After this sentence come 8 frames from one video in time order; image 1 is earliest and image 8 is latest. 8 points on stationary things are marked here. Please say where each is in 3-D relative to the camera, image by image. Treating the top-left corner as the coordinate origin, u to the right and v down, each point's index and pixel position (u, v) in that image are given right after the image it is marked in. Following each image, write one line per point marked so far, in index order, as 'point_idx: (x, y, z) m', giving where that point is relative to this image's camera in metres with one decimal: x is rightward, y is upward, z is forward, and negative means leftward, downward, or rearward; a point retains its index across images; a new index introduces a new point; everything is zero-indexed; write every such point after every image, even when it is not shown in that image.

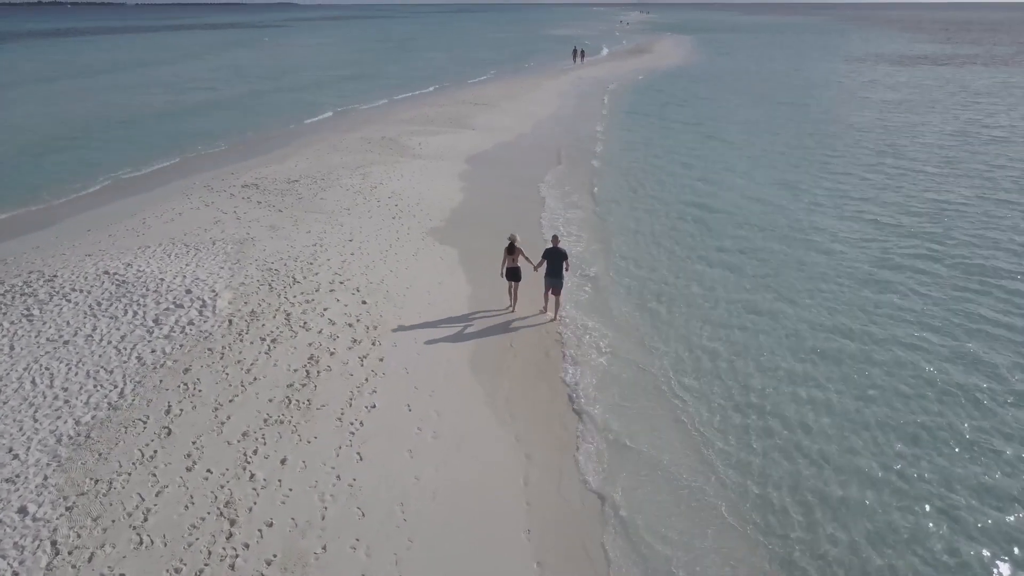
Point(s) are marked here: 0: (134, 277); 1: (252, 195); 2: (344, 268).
0: (-5.1, +0.1, +10.9) m
1: (-5.3, +1.9, +16.4) m
2: (-2.5, +0.3, +12.1) m
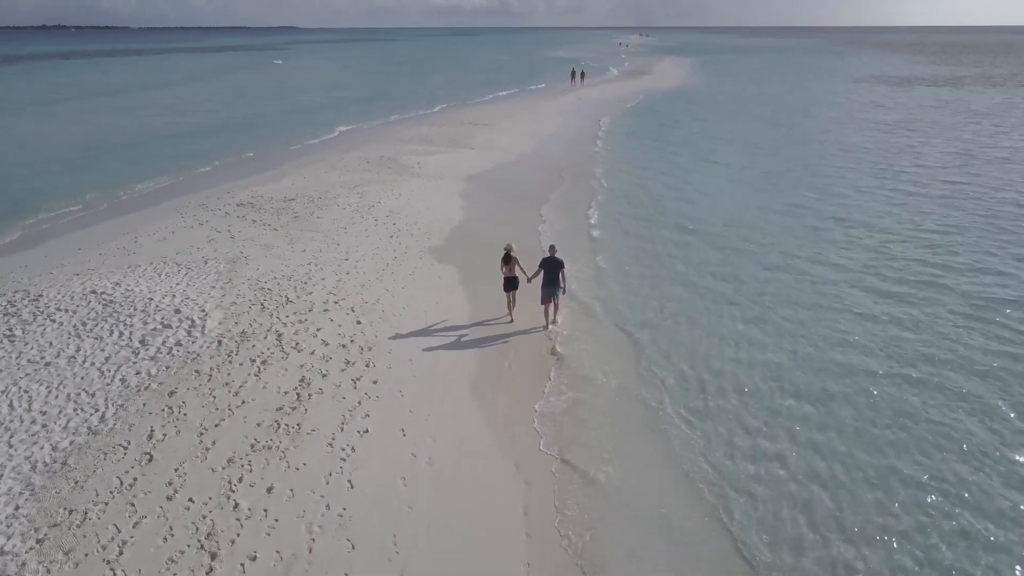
0: (-5.2, -0.1, +10.6) m
1: (-5.3, +1.5, +16.2) m
2: (-2.6, 0.0, +11.8) m
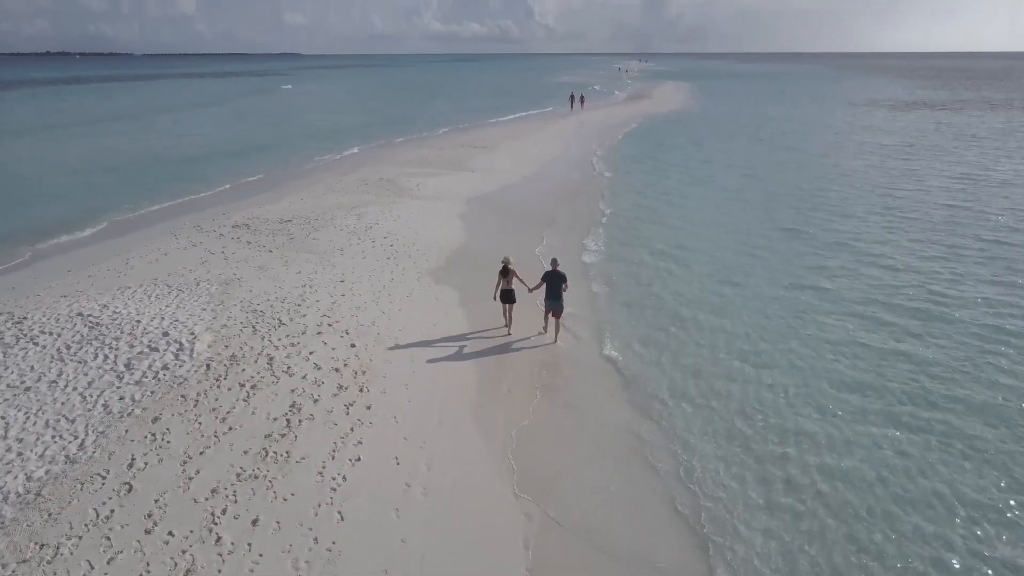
0: (-5.2, -0.4, +10.3) m
1: (-5.3, +1.1, +15.9) m
2: (-2.6, -0.3, +11.5) m
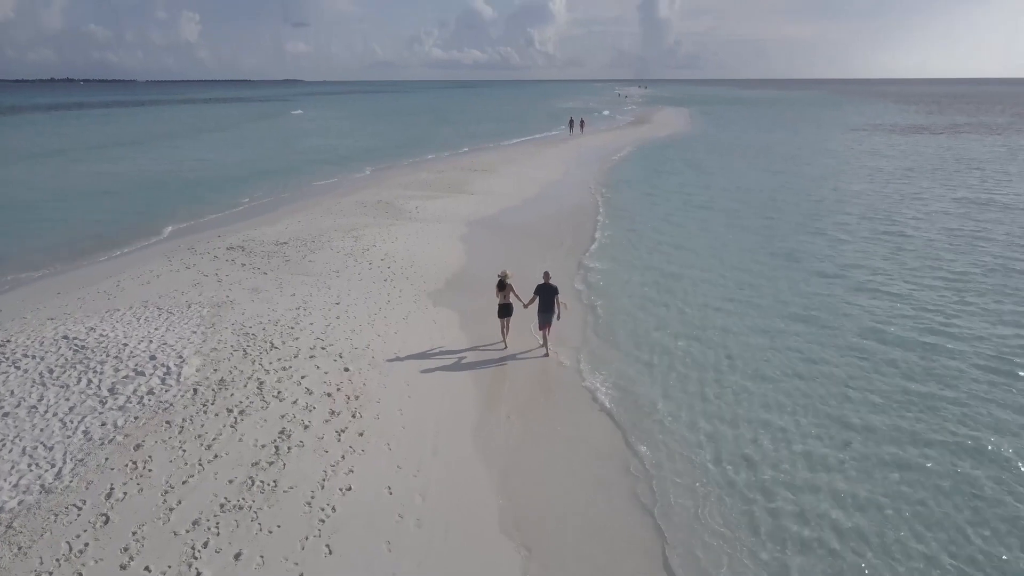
0: (-5.2, -0.7, +10.0) m
1: (-5.4, +0.6, +15.6) m
2: (-2.6, -0.6, +11.2) m
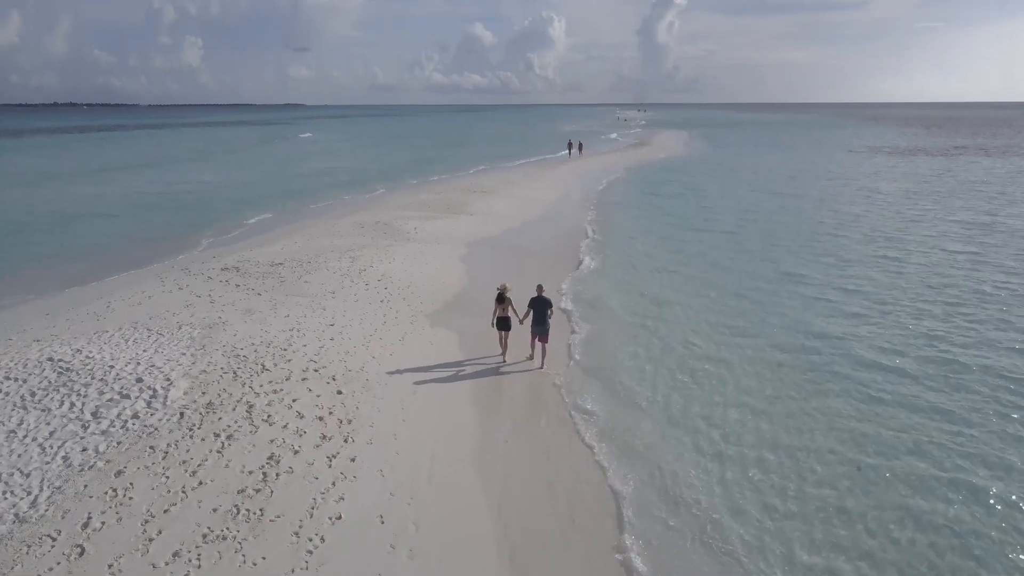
0: (-5.2, -0.9, +9.7) m
1: (-5.4, +0.2, +15.3) m
2: (-2.6, -0.9, +10.9) m
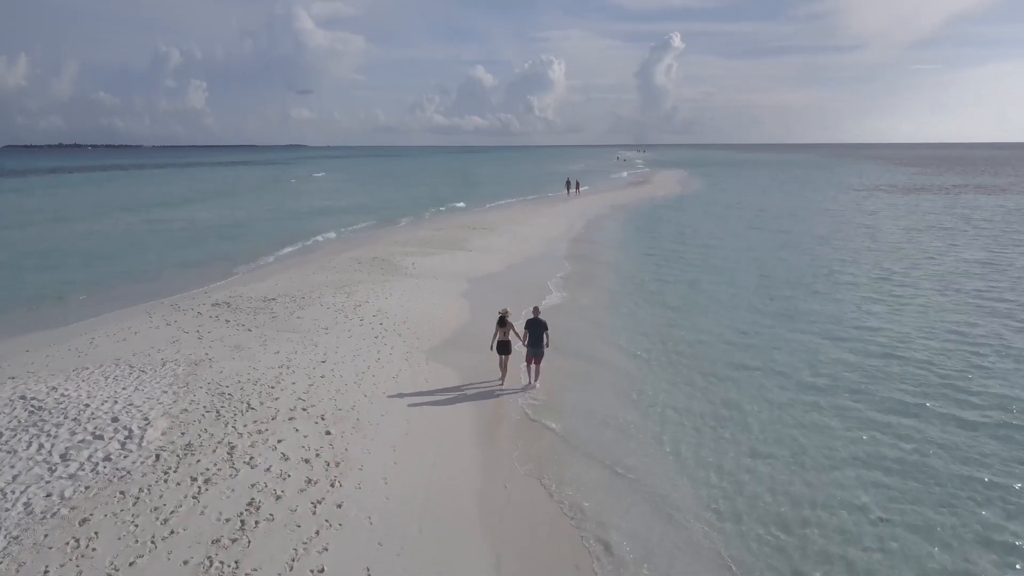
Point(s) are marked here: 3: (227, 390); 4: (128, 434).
0: (-5.2, -1.3, +9.1) m
1: (-5.4, -0.5, +14.9) m
2: (-2.6, -1.4, +10.4) m
3: (-3.6, -1.3, +10.3) m
4: (-4.0, -1.5, +8.4) m
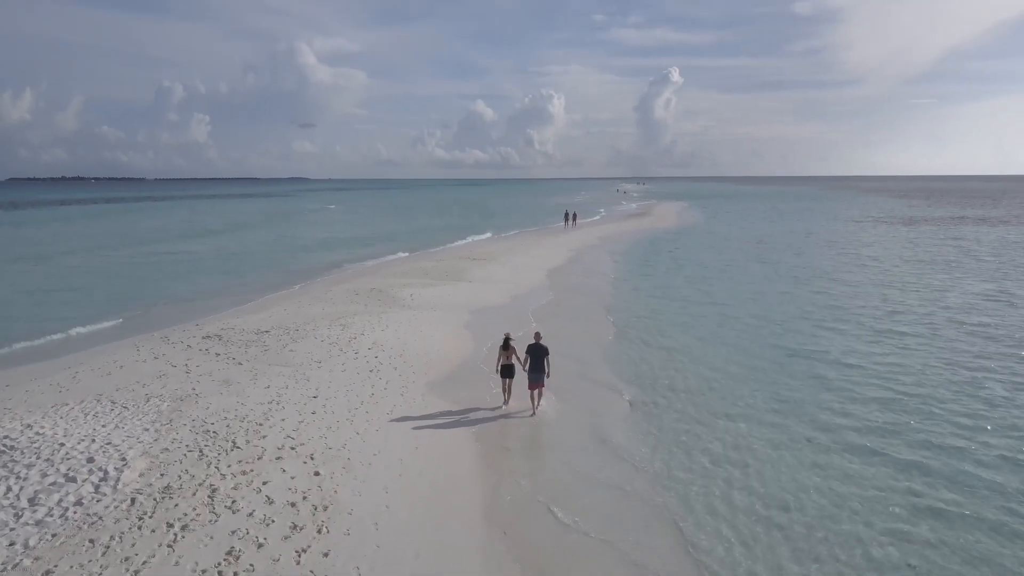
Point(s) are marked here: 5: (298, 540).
0: (-5.2, -1.7, +8.6) m
1: (-5.4, -1.0, +14.4) m
2: (-2.6, -1.7, +9.9) m
3: (-3.6, -1.7, +9.7) m
4: (-4.0, -1.8, +7.9) m
5: (-1.9, -2.2, +7.1) m
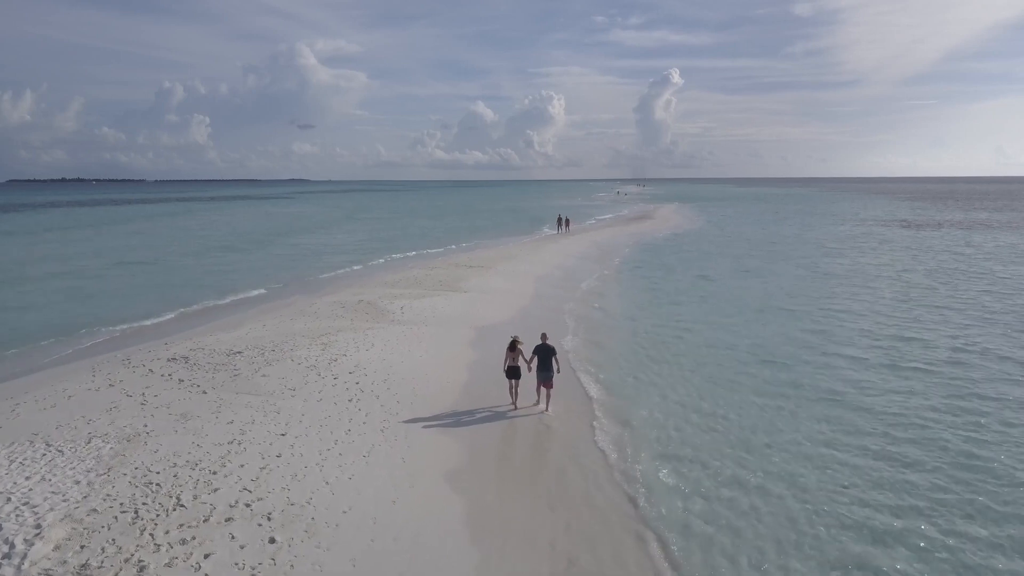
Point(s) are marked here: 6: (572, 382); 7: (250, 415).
0: (-5.3, -1.9, +7.3) m
1: (-5.4, -1.3, +13.0) m
2: (-2.7, -2.0, +8.5) m
3: (-3.7, -2.0, +8.4) m
4: (-4.0, -2.1, +6.5) m
5: (-1.9, -2.5, +5.7) m
6: (+1.1, -1.7, +13.1) m
7: (-3.5, -1.7, +10.8) m
